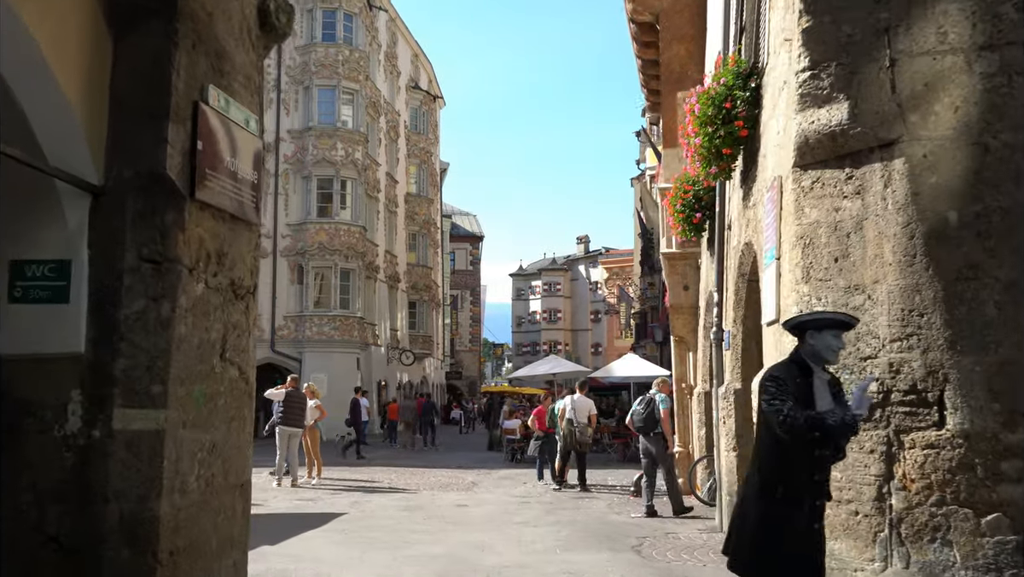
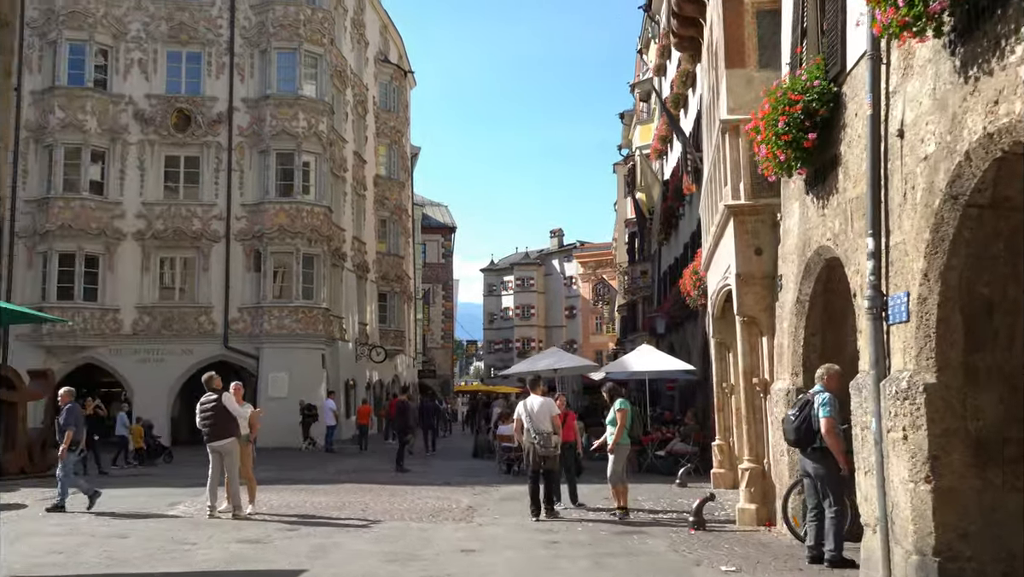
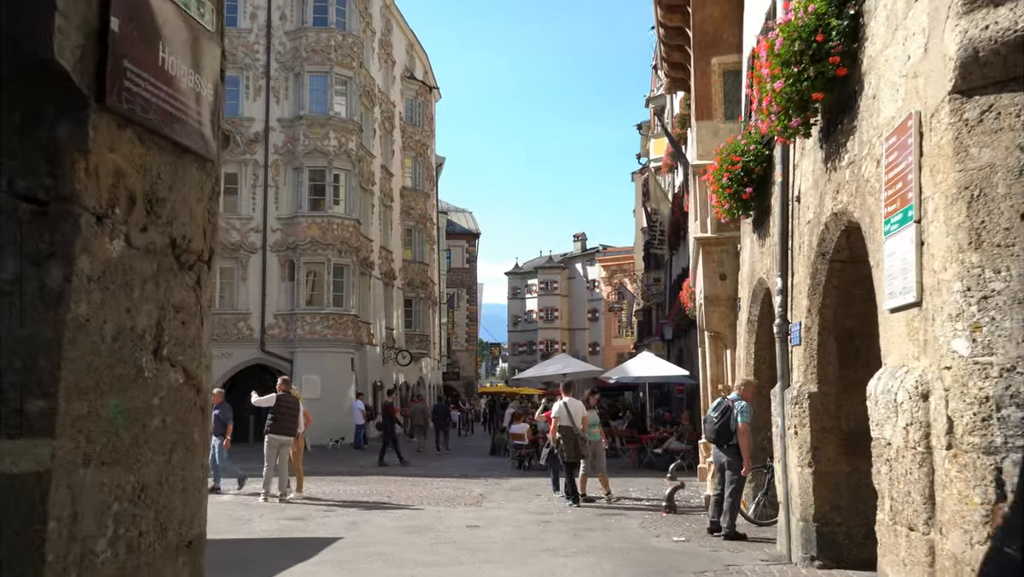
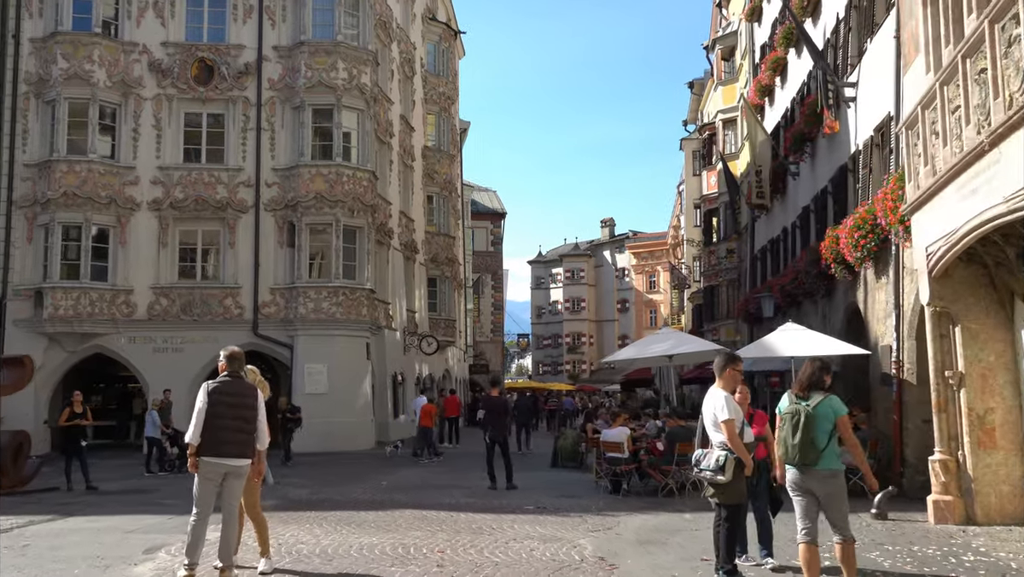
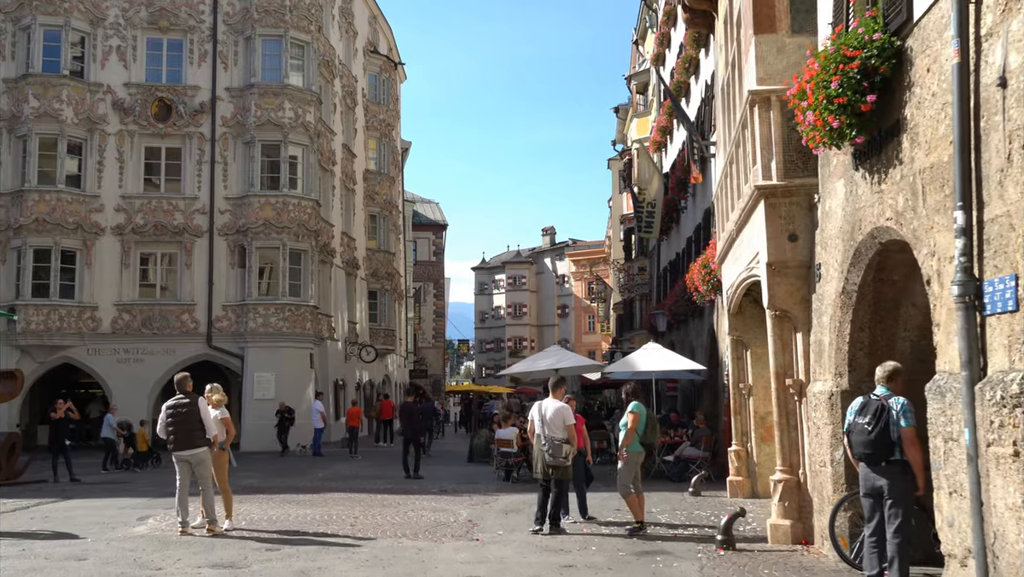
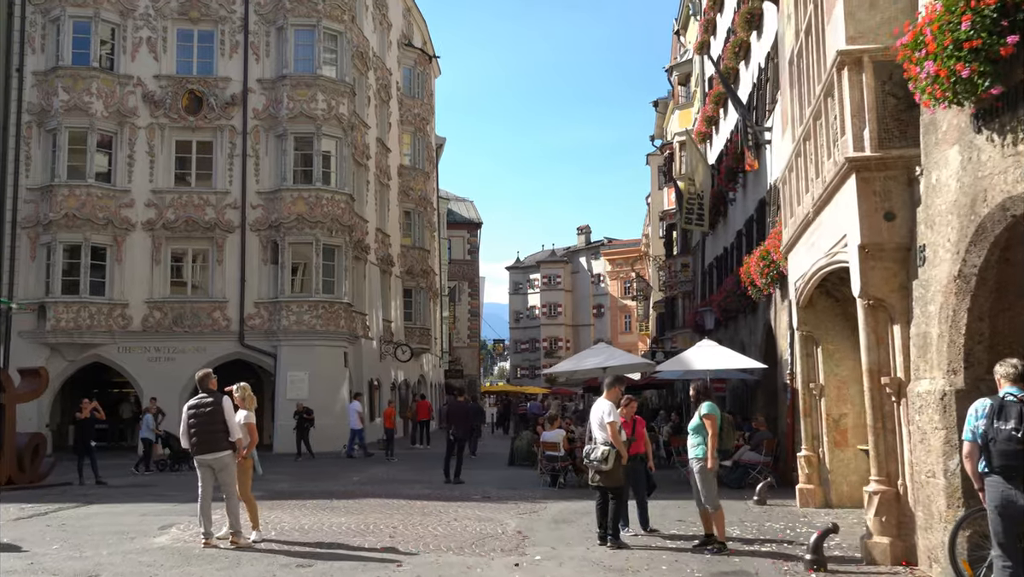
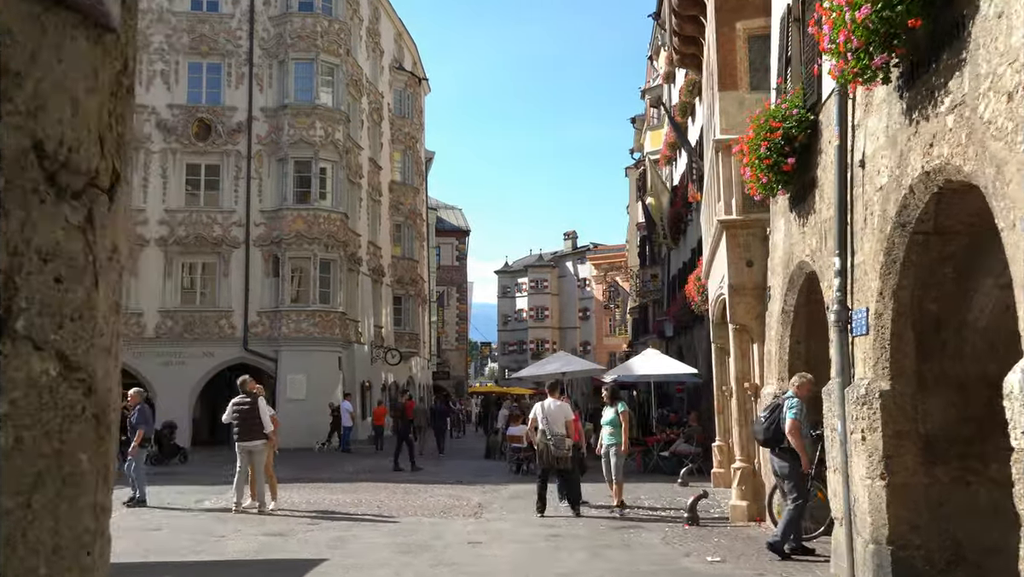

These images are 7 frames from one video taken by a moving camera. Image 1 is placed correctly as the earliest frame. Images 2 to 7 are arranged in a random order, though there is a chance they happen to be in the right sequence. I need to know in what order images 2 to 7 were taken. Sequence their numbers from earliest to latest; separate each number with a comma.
3, 7, 2, 5, 6, 4
